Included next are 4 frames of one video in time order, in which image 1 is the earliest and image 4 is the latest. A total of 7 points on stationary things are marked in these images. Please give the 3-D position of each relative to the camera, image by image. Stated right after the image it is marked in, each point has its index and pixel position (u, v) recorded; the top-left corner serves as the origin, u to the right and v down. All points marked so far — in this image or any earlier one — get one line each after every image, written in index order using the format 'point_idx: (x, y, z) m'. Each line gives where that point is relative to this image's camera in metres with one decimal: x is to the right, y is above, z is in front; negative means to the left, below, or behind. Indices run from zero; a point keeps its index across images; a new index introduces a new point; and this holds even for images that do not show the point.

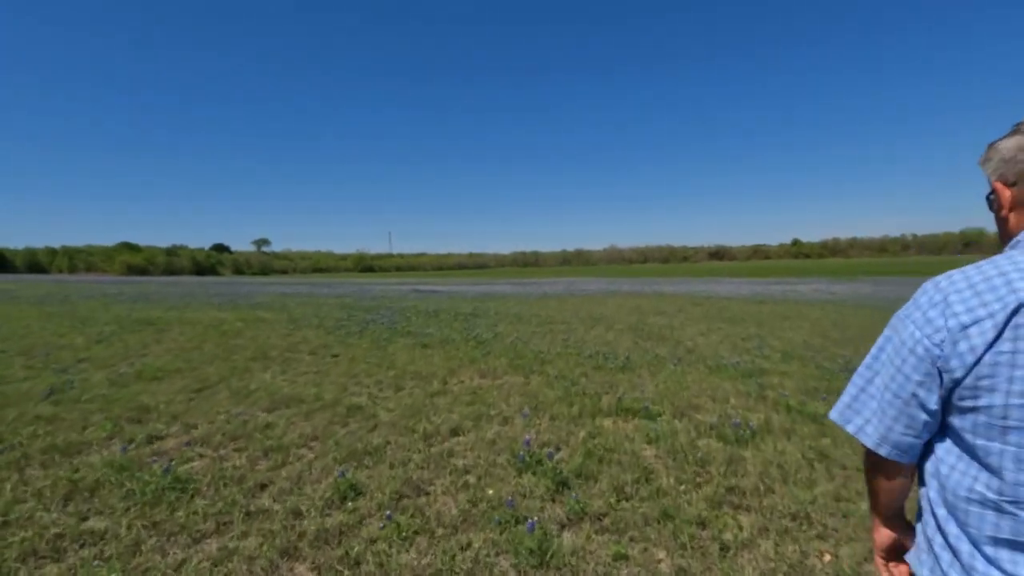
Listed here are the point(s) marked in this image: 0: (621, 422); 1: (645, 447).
0: (+1.4, -1.7, +7.0) m
1: (+1.5, -1.7, +6.0) m
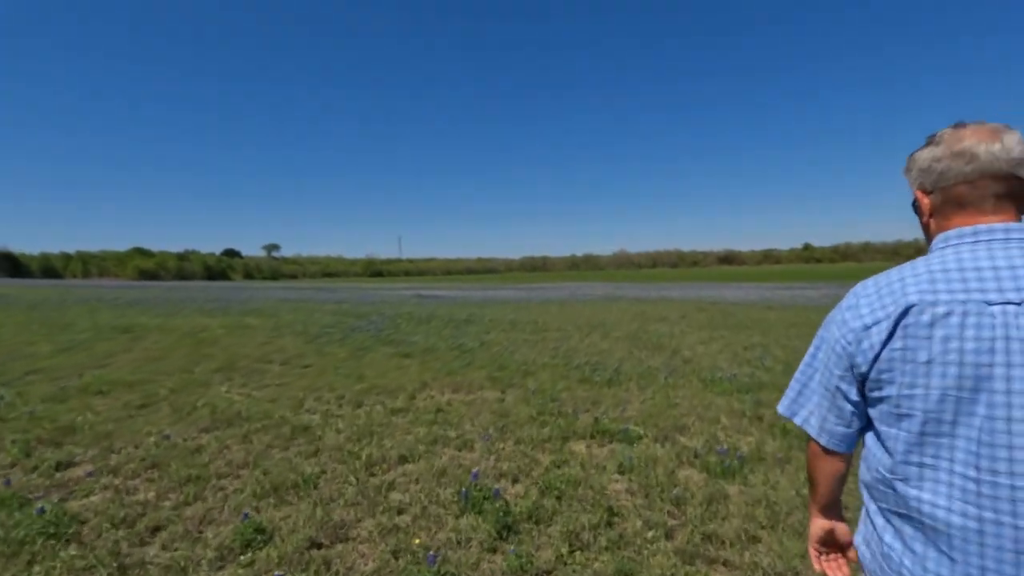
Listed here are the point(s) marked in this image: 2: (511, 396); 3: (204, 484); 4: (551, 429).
0: (+1.0, -1.8, +6.3) m
1: (+1.0, -1.8, +5.3) m
2: (0.0, -1.7, +8.6) m
3: (-2.8, -1.8, +5.1) m
4: (+0.5, -1.7, +6.8) m
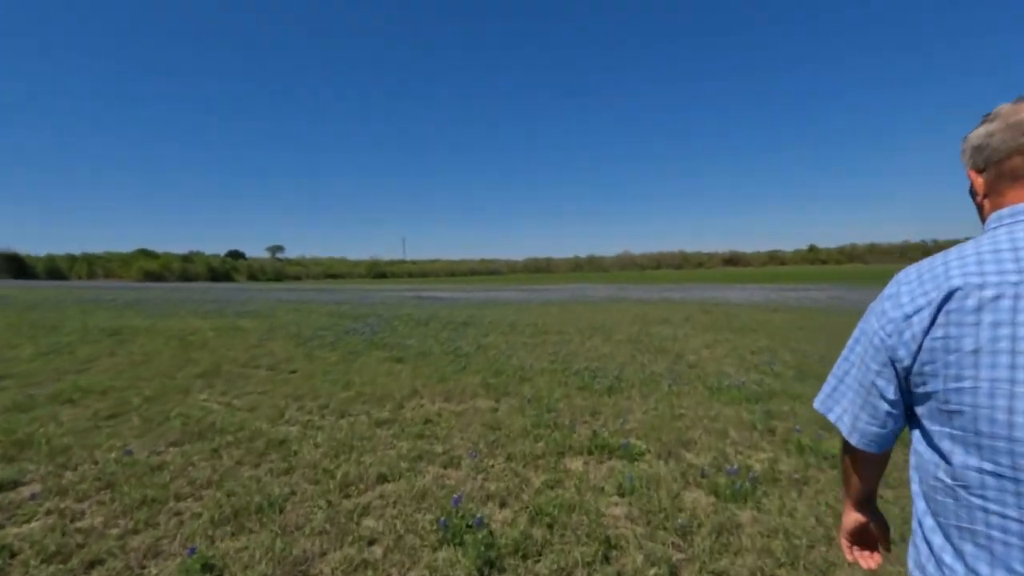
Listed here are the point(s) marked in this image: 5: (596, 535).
0: (+0.9, -1.8, +5.8) m
1: (+0.9, -1.9, +4.8) m
2: (-0.1, -1.7, +8.1) m
3: (-2.9, -1.8, +4.6) m
4: (+0.4, -1.8, +6.3) m
5: (+0.6, -1.8, +4.2) m
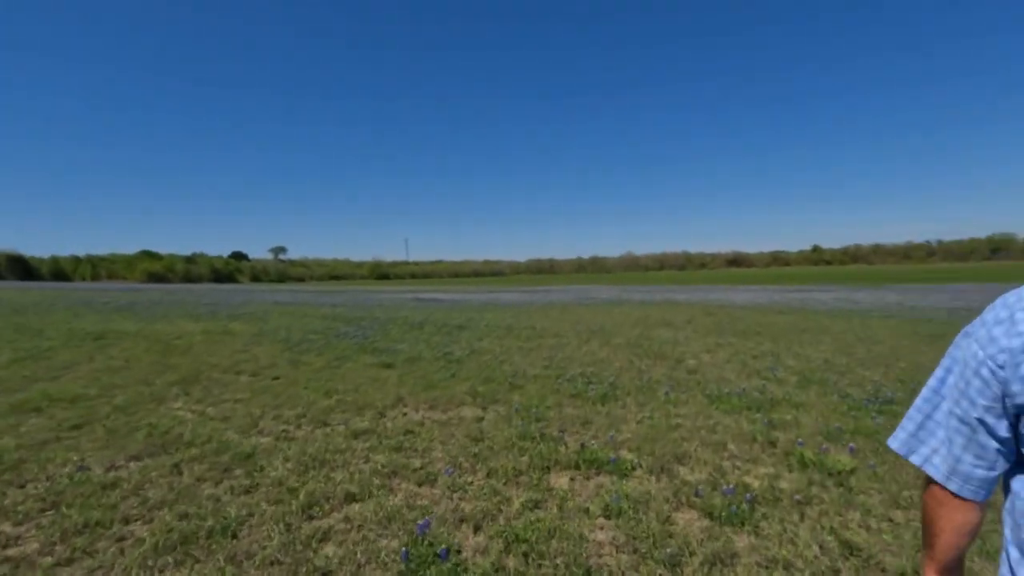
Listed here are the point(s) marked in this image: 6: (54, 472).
0: (+0.7, -1.9, +5.4) m
1: (+0.7, -1.9, +4.4) m
2: (-0.3, -1.8, +7.7) m
3: (-3.1, -1.9, +4.2) m
4: (+0.2, -1.8, +5.9) m
5: (+0.4, -1.9, +3.8) m
6: (-4.4, -1.8, +5.4) m
